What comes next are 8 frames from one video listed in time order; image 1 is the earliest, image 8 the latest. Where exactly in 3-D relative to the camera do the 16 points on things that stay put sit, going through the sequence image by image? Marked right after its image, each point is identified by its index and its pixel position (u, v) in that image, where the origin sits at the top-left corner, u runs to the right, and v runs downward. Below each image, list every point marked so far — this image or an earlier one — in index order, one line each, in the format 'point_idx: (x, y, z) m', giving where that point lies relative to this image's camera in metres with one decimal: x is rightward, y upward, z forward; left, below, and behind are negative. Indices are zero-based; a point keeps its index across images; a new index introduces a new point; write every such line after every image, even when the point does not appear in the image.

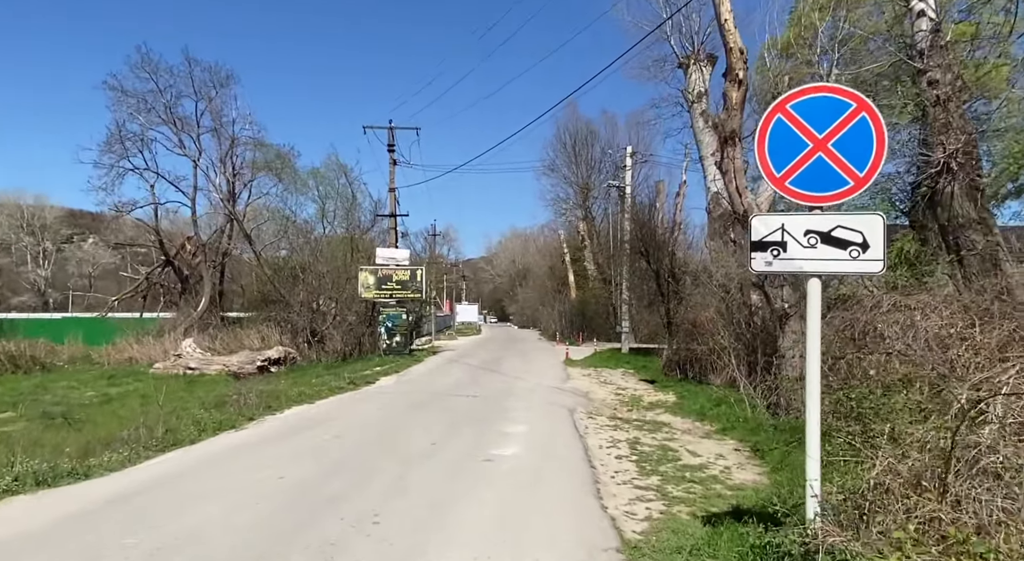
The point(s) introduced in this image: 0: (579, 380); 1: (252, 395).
0: (+1.6, -2.5, +18.3) m
1: (-5.4, -2.4, +15.5) m
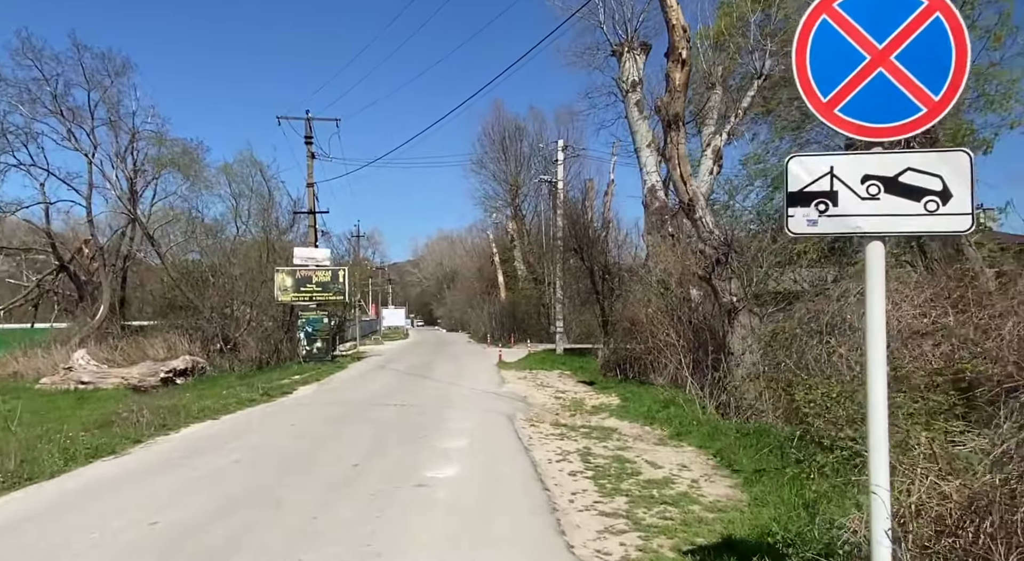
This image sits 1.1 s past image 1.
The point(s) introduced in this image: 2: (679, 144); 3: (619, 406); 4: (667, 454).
0: (0.0, -2.4, +17.2) m
1: (-6.7, -2.4, +13.7) m
2: (+2.9, +2.4, +13.0) m
3: (+1.9, -2.3, +13.5) m
4: (+1.8, -2.0, +8.7) m
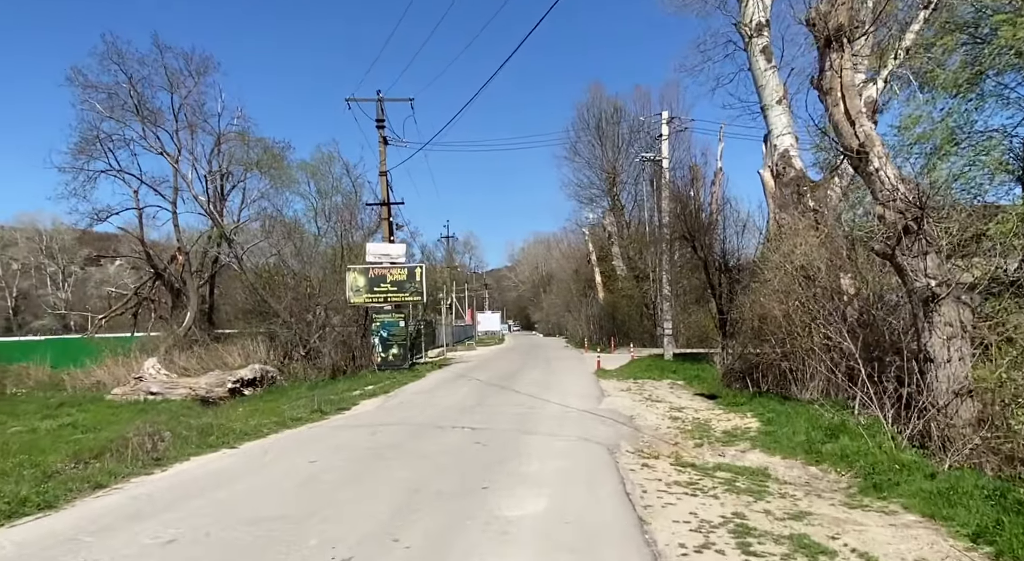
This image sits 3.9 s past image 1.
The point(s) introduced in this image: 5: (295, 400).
0: (+1.9, -2.2, +13.8) m
1: (-5.2, -2.3, +11.2) m
2: (+4.2, +2.7, +9.4) m
3: (+3.3, -2.0, +9.9) m
4: (+2.6, -1.8, +5.2) m
5: (-5.2, -2.9, +17.9) m
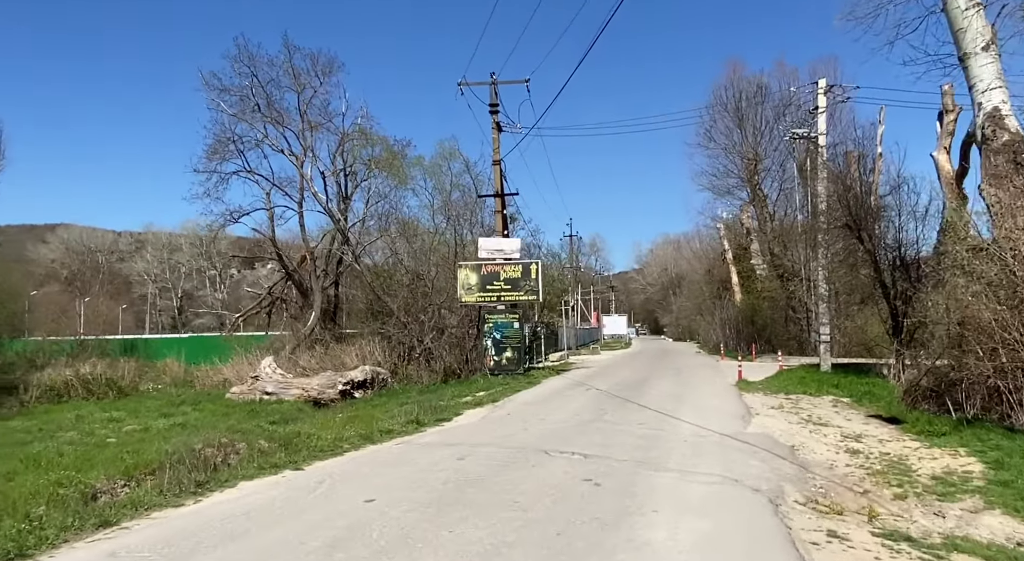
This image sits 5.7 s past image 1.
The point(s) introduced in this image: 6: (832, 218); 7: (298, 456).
0: (+3.8, -2.1, +11.2) m
1: (-3.6, -2.2, +9.8) m
2: (+5.3, +2.8, +6.4) m
3: (+4.6, -1.9, +7.1) m
4: (+3.0, -1.6, +2.6) m
5: (-2.5, -2.8, +16.5) m
6: (+7.9, +1.6, +18.2) m
7: (-2.6, -2.1, +8.9) m
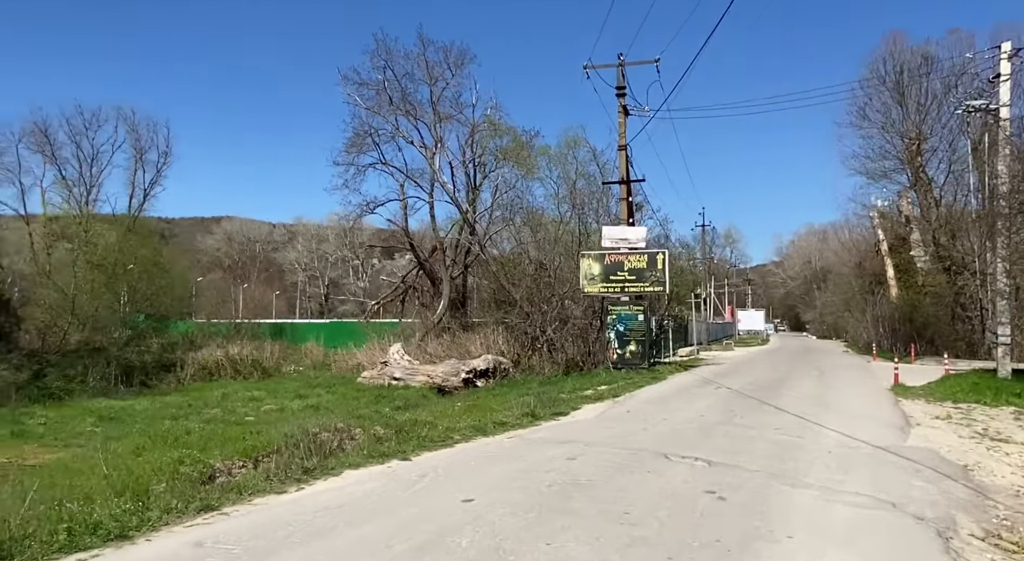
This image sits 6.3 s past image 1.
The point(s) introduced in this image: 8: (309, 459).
0: (+5.5, -2.0, +9.8) m
1: (-2.1, -2.0, +9.8) m
2: (+6.2, +2.8, +4.8) m
3: (+5.5, -1.8, +5.6) m
4: (+3.2, -1.6, +1.4) m
5: (+0.1, -2.6, +16.1) m
6: (+10.8, +1.7, +15.9) m
7: (-1.2, -1.9, +8.7) m
8: (-2.2, -1.9, +7.9) m
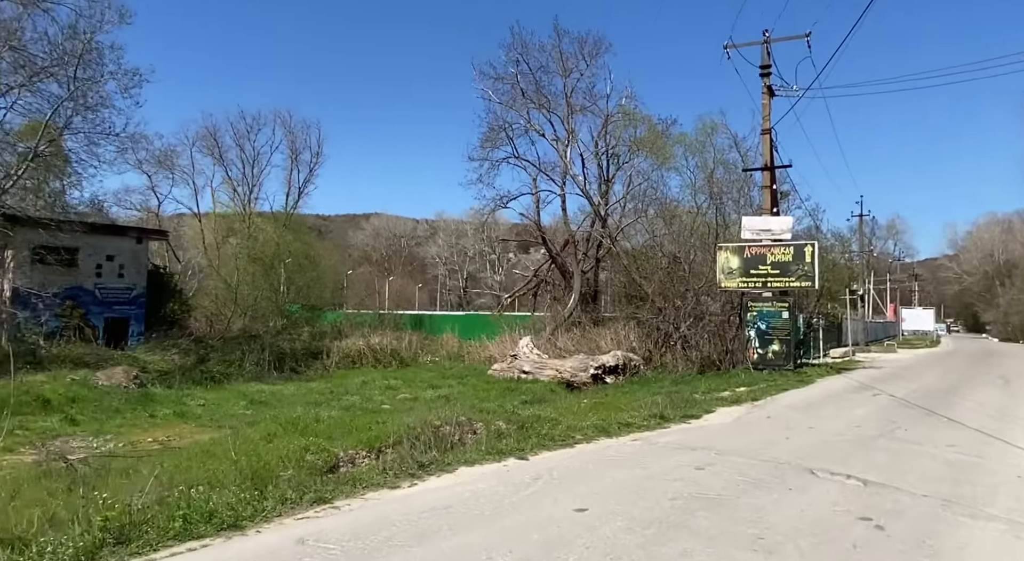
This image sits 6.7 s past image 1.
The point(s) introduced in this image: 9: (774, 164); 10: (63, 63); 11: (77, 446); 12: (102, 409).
0: (+7.0, -1.9, +8.2) m
1: (-0.5, -1.9, +9.6) m
2: (+6.8, +2.8, +3.1) m
3: (+6.2, -1.8, +4.1) m
4: (+3.2, -1.6, +0.4) m
5: (+2.9, -2.4, +15.4) m
6: (+13.3, +1.8, +13.3) m
7: (+0.2, -1.9, +8.4) m
8: (-0.9, -1.8, +7.8) m
9: (+6.9, +3.0, +19.2) m
10: (-11.7, +5.7, +19.5) m
11: (-6.9, -2.6, +11.8) m
12: (-8.4, -2.6, +15.1) m
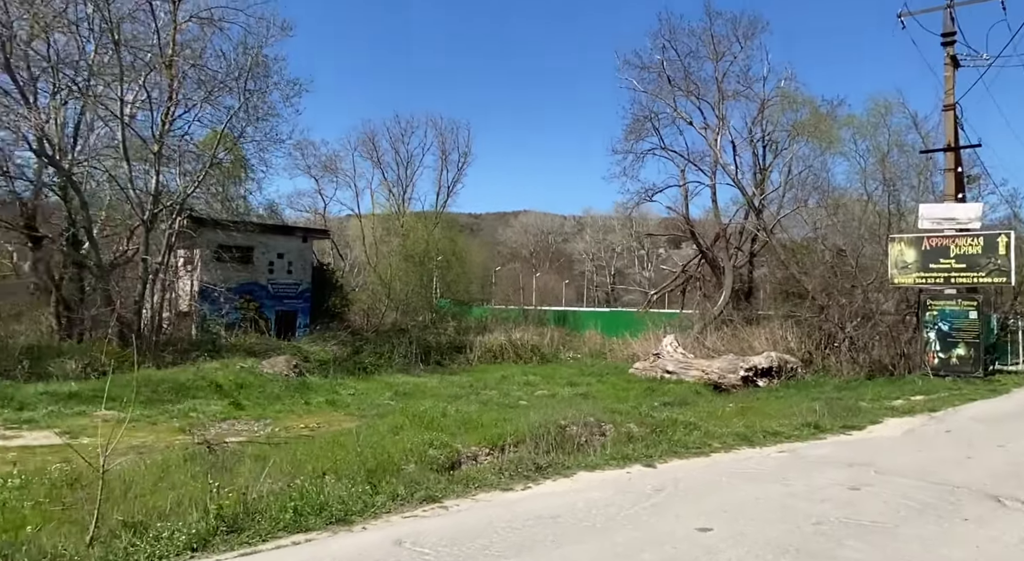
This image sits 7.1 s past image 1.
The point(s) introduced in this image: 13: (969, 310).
0: (+8.2, -1.9, +6.3) m
1: (+1.2, -1.8, +9.2) m
2: (+6.9, +2.9, +1.4) m
3: (+6.6, -1.8, +2.5) m
4: (+2.9, -1.6, -0.5) m
5: (+5.6, -2.3, +14.2) m
6: (+15.4, +1.8, +10.0) m
7: (+1.6, -1.8, +7.8) m
8: (+0.4, -1.8, +7.5) m
9: (+10.3, +3.1, +17.1) m
10: (-7.9, +5.8, +21.1) m
11: (-4.7, -2.5, +12.7) m
12: (-5.5, -2.5, +16.2) m
13: (+11.9, -0.8, +19.2) m
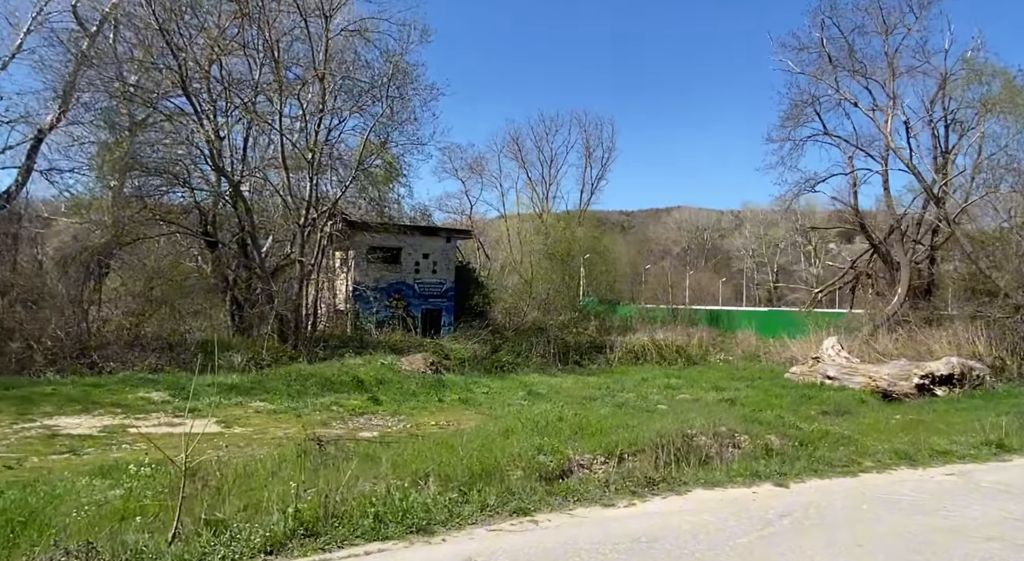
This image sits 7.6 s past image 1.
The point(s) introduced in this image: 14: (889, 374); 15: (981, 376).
0: (+8.8, -1.8, +4.1) m
1: (+2.6, -1.8, +8.3) m
2: (+6.6, +2.9, -0.5) m
3: (+6.5, -1.7, +0.6) m
4: (+2.2, -1.5, -1.5) m
5: (+8.0, -2.2, +12.3) m
6: (+16.6, +2.0, +6.2) m
7: (+2.7, -1.7, +6.9) m
8: (+1.5, -1.7, +6.9) m
9: (+13.1, +3.2, +14.2) m
10: (-3.9, +5.8, +21.8) m
11: (-2.5, -2.5, +13.0) m
12: (-2.5, -2.5, +16.5) m
13: (+15.1, -0.6, +15.9) m
14: (+9.0, -2.2, +17.8) m
15: (+11.4, -2.3, +17.8) m
